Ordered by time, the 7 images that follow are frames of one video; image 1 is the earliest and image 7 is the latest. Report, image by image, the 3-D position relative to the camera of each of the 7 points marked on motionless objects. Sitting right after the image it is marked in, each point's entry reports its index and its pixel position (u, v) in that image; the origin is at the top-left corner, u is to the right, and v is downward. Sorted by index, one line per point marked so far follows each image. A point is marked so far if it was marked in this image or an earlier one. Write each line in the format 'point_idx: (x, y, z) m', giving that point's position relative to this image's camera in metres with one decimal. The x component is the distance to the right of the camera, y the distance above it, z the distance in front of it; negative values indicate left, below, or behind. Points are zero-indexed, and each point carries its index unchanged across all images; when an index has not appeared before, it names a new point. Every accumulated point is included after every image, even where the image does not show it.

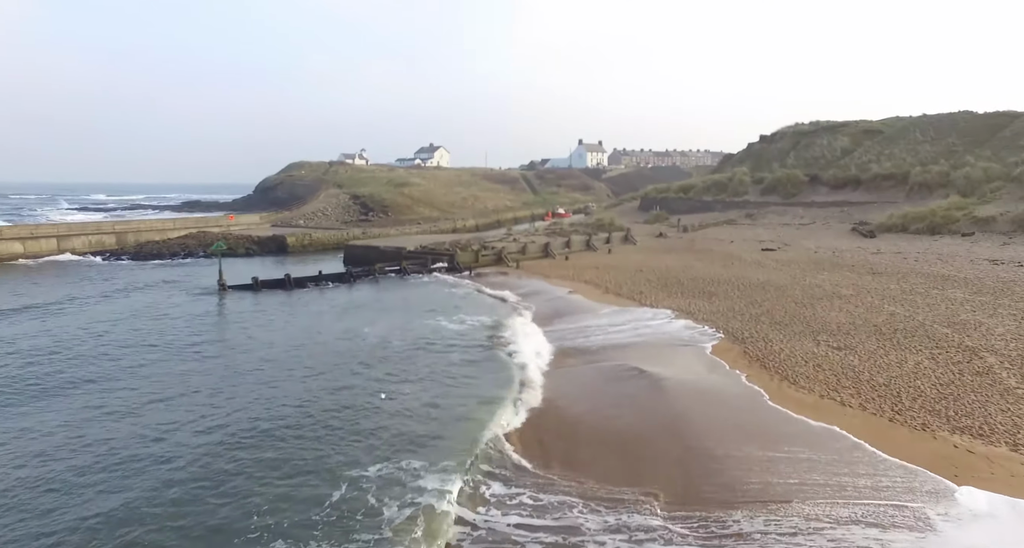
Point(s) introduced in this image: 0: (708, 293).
0: (+5.0, -0.5, +17.7) m
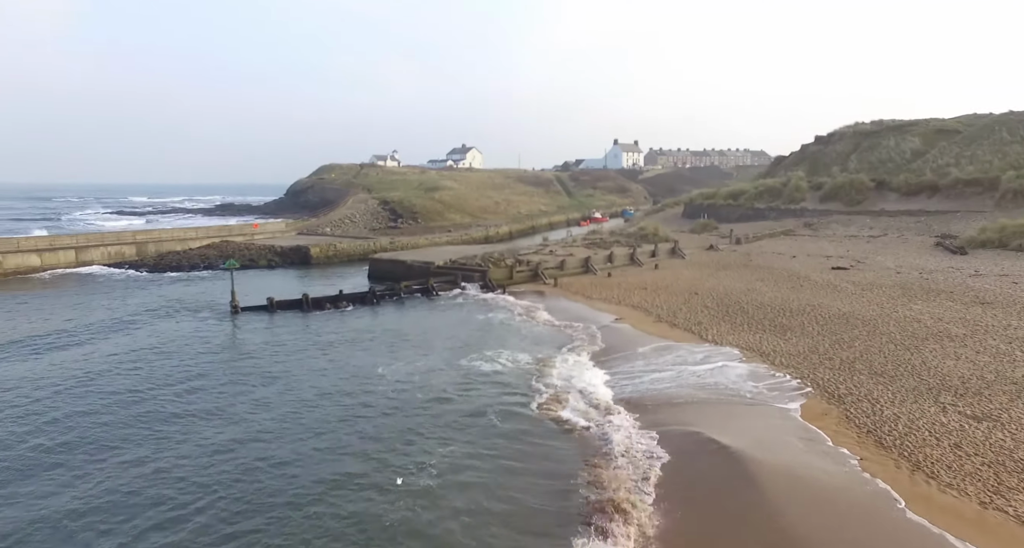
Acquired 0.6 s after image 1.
0: (+5.9, -1.2, +15.1) m
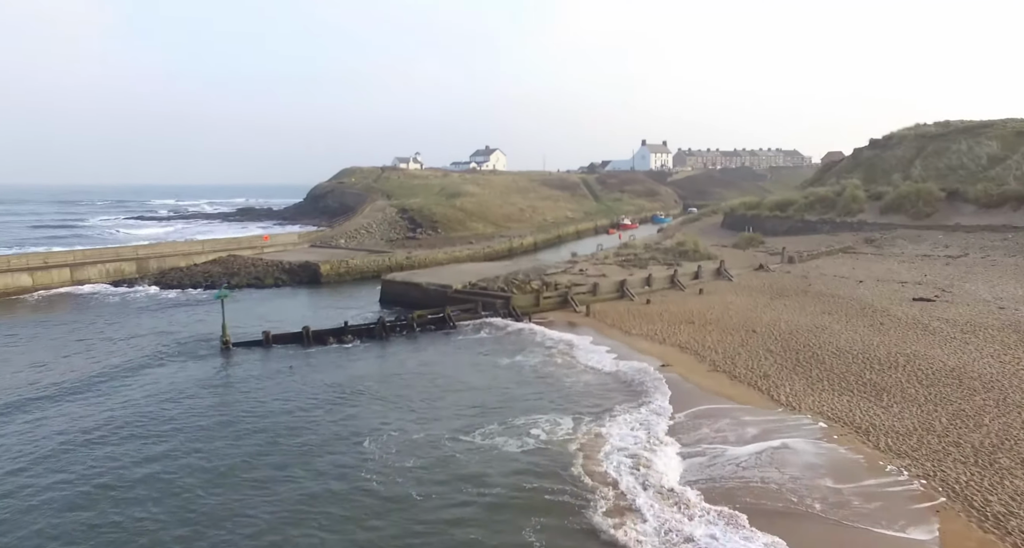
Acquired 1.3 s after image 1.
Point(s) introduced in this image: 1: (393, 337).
0: (+6.4, -2.0, +12.2) m
1: (-3.5, -1.8, +20.1) m
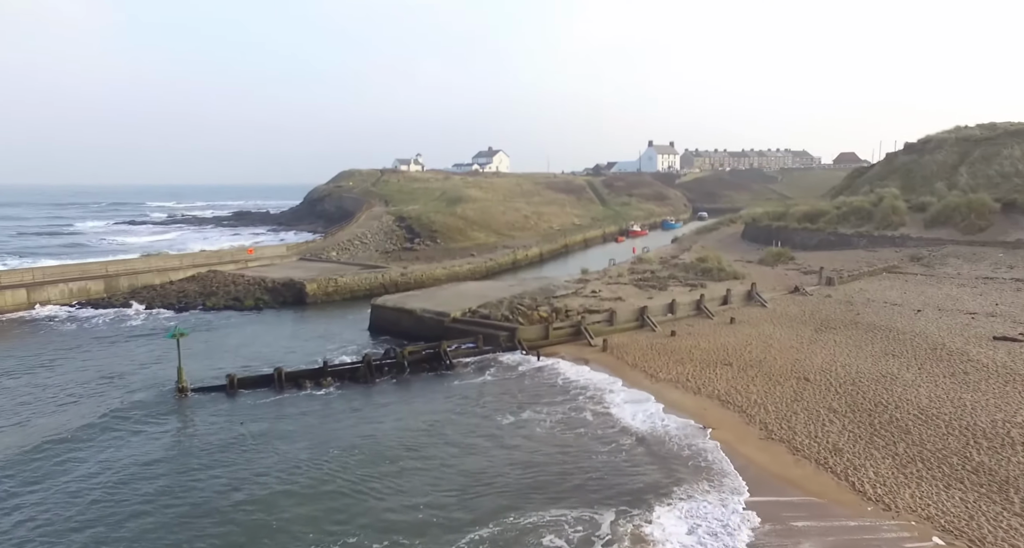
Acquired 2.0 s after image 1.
0: (+6.5, -2.8, +9.3) m
1: (-3.3, -2.6, +17.3) m
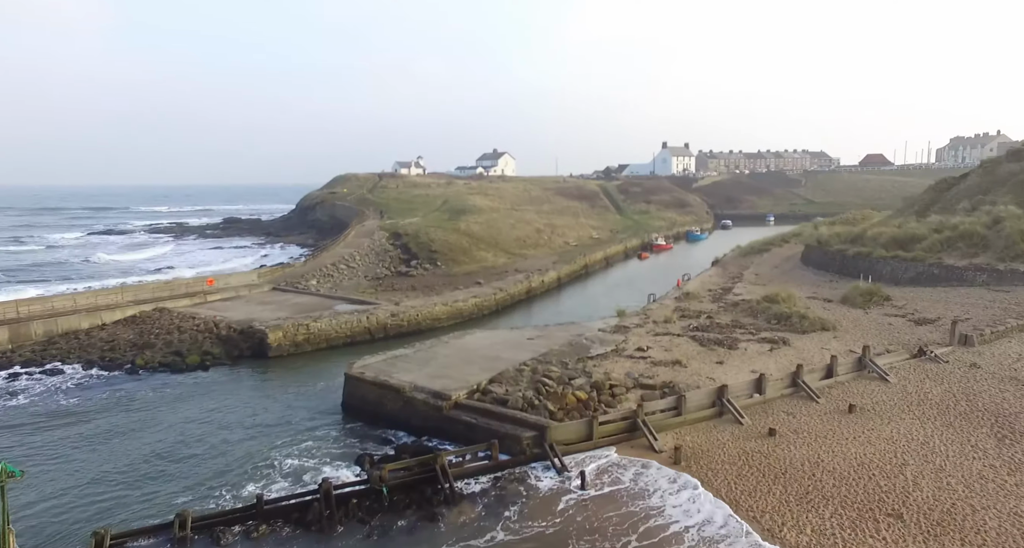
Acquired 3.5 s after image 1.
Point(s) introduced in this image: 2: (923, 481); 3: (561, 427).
0: (+7.0, -4.2, +3.2) m
1: (-2.8, -4.0, +11.2) m
2: (+6.5, -3.2, +11.0) m
3: (+0.9, -3.0, +13.3) m
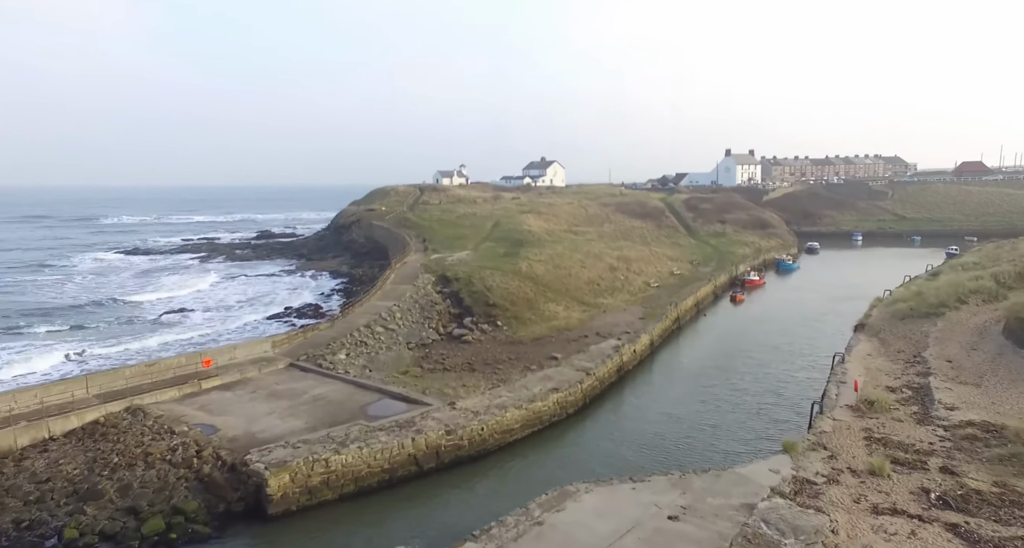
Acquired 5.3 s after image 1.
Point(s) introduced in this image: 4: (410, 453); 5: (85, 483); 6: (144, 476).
0: (+8.5, -6.8, -4.9) m
1: (-0.8, -6.6, +3.6) m
2: (+8.5, -5.9, +2.9) m
3: (+3.0, -5.6, +5.6) m
4: (-2.5, -4.4, +17.2) m
5: (-9.5, -4.8, +15.3) m
6: (-8.4, -4.6, +15.9) m
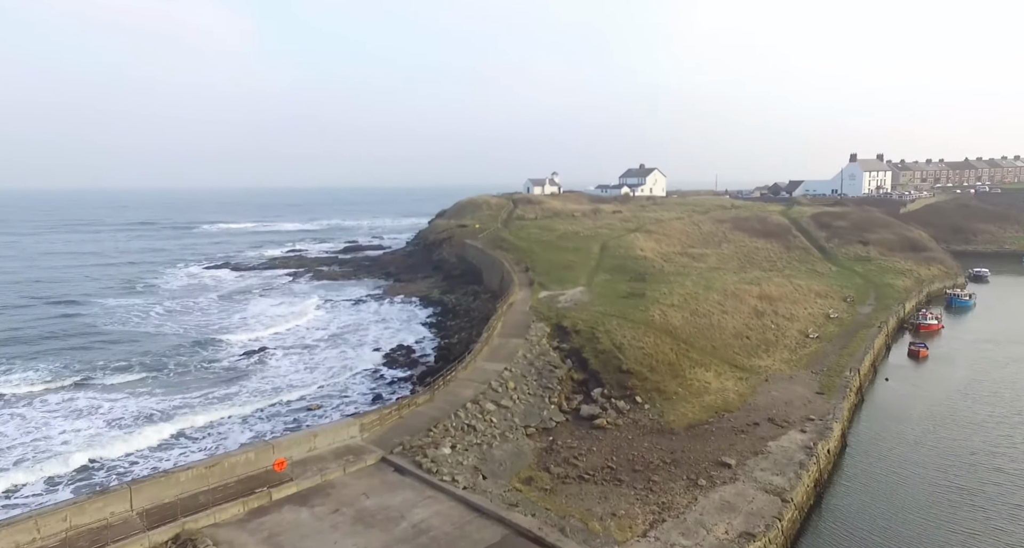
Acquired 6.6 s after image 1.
0: (+9.2, -9.0, -11.9) m
1: (+1.0, -8.7, -2.4) m
2: (+10.1, -8.0, -4.1) m
3: (+5.0, -7.7, -0.9) m
4: (+0.8, -6.5, +11.3) m
5: (-6.3, -6.8, +10.2) m
6: (-5.1, -6.6, +10.7) m
